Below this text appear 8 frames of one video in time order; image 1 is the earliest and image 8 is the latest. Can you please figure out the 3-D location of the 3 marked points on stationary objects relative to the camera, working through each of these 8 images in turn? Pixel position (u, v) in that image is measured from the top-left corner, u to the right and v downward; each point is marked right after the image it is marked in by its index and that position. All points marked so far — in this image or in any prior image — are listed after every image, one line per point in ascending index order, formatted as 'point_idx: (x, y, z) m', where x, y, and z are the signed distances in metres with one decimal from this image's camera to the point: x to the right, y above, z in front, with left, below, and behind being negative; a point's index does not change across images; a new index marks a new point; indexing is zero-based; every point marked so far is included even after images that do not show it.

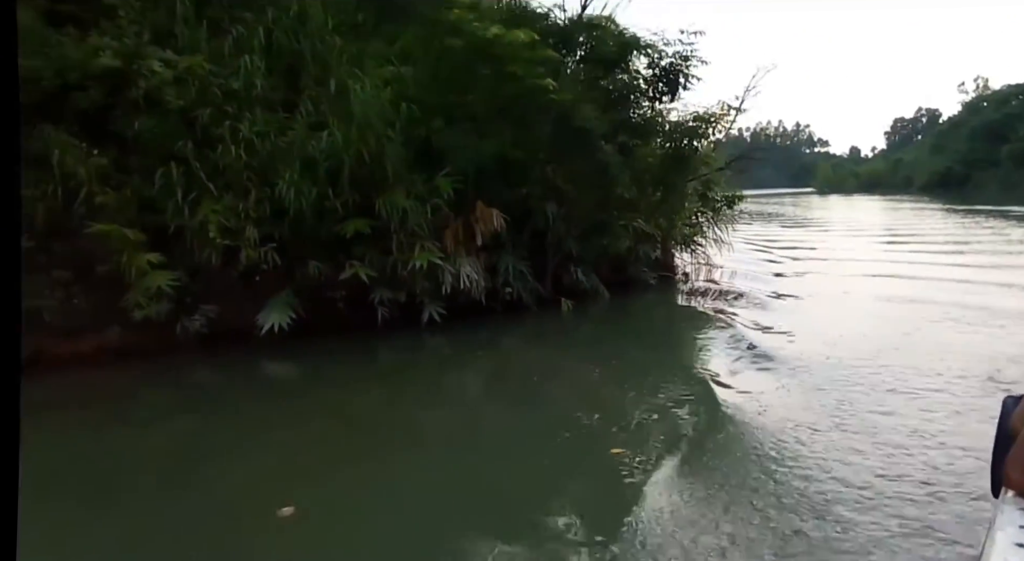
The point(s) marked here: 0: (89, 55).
0: (-2.0, +1.0, +2.9) m
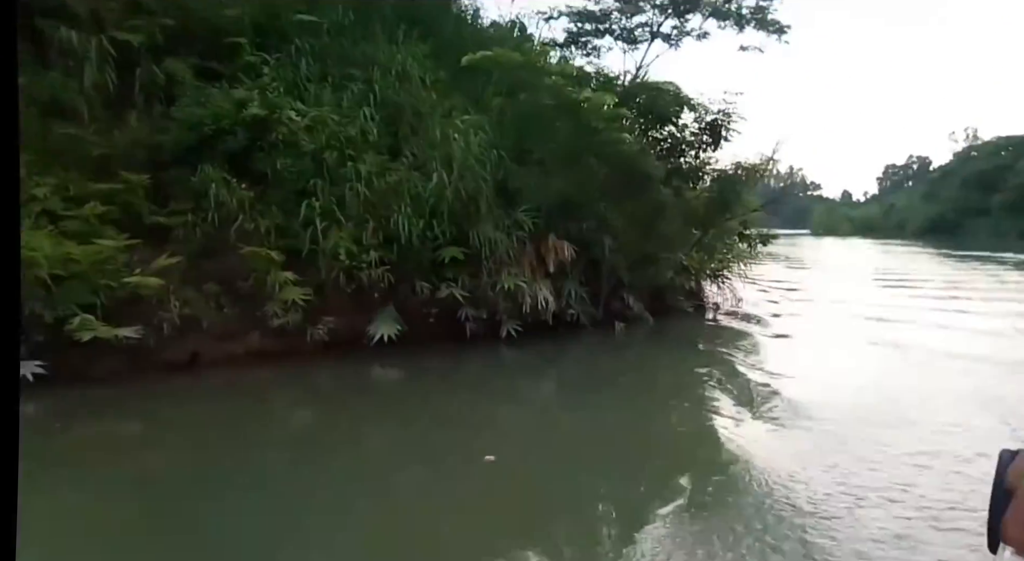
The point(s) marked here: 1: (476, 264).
0: (-1.5, +1.0, +3.5) m
1: (-0.2, +0.1, +3.9) m
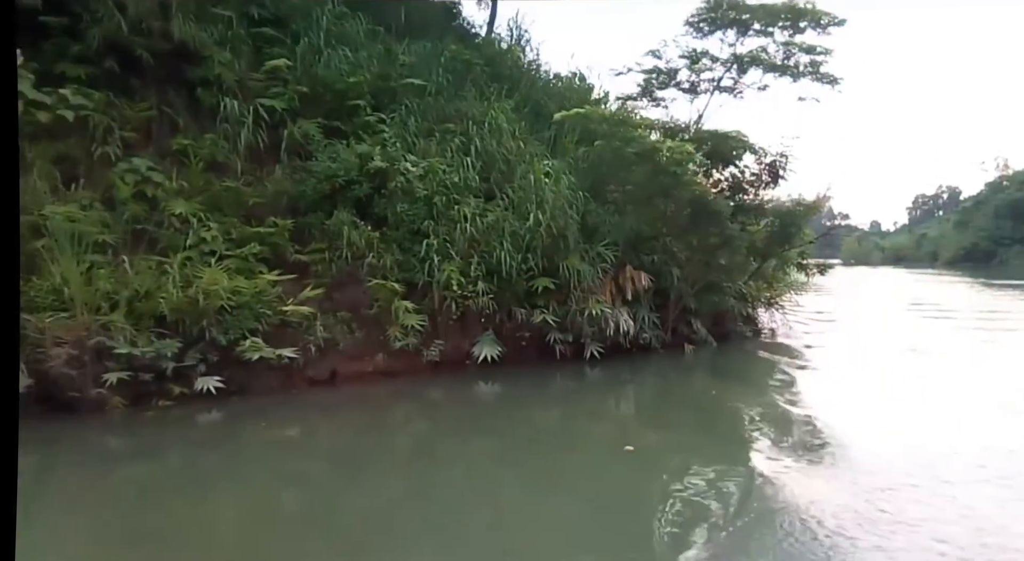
0: (-1.0, +0.8, +4.0) m
1: (+0.4, -0.1, +4.3) m
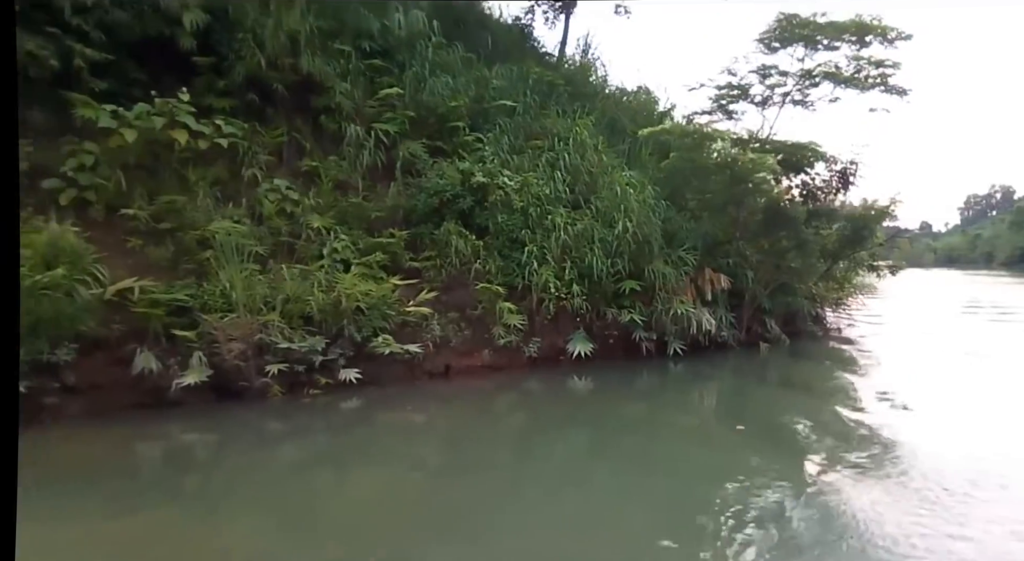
0: (-0.3, +0.7, +4.5) m
1: (+1.0, -0.1, +4.7) m
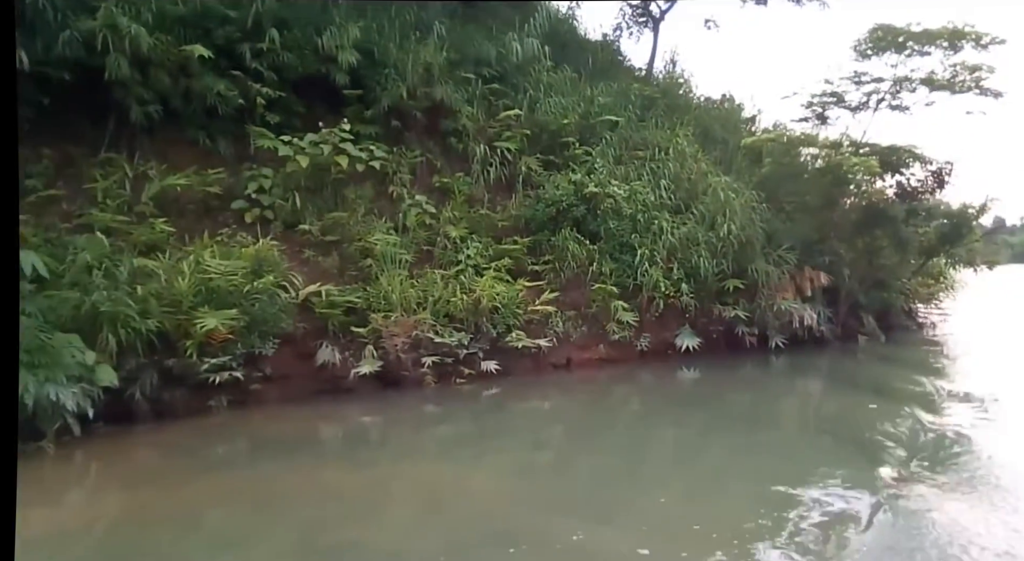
0: (+0.5, +0.7, +4.9) m
1: (+1.9, -0.1, +5.0) m
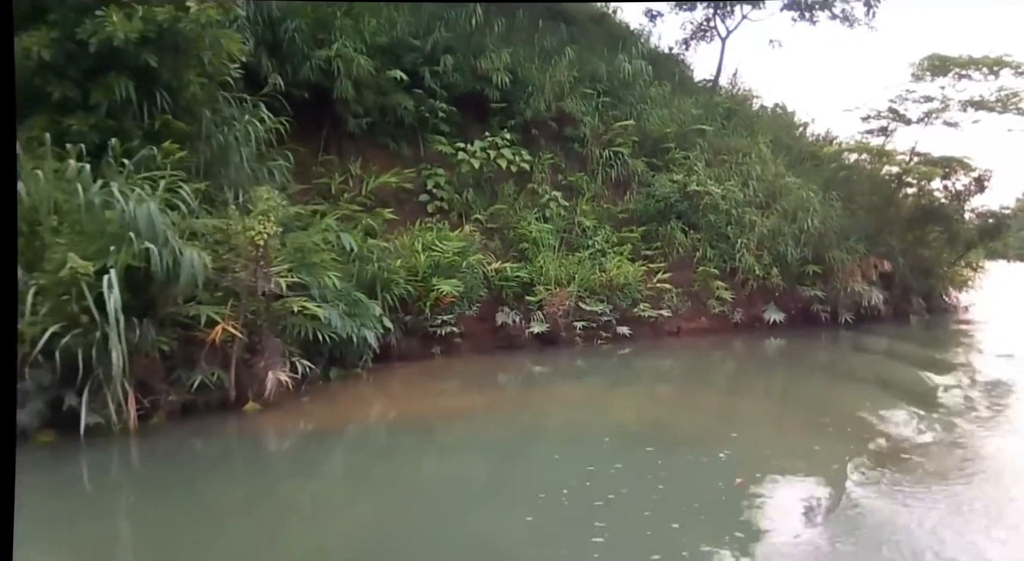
0: (+1.6, +0.9, +5.9) m
1: (+3.0, +0.1, +6.0) m
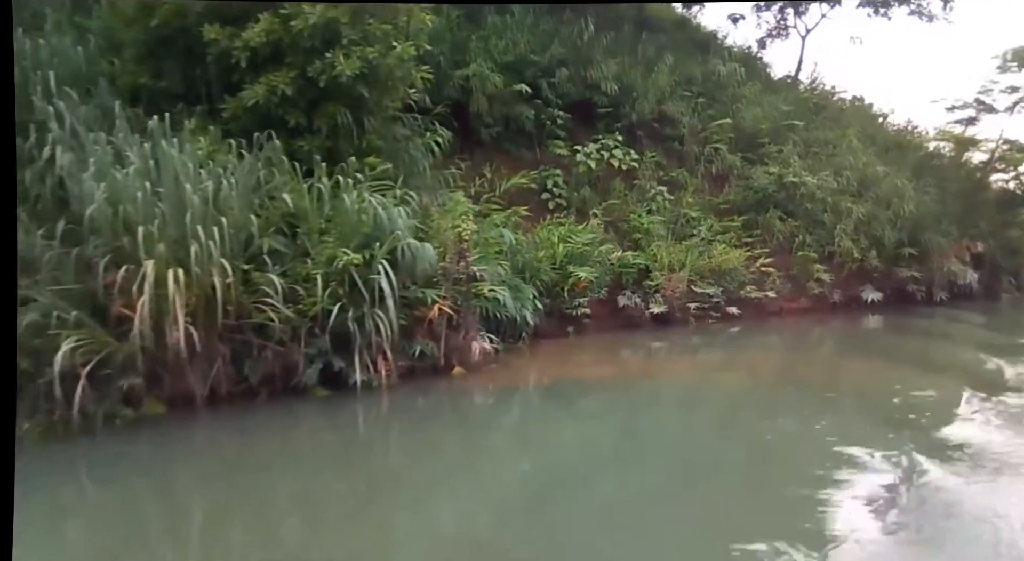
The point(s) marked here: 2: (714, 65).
0: (+2.7, +1.0, +6.4) m
1: (+4.1, +0.2, +6.3) m
2: (+2.0, +2.2, +6.3) m
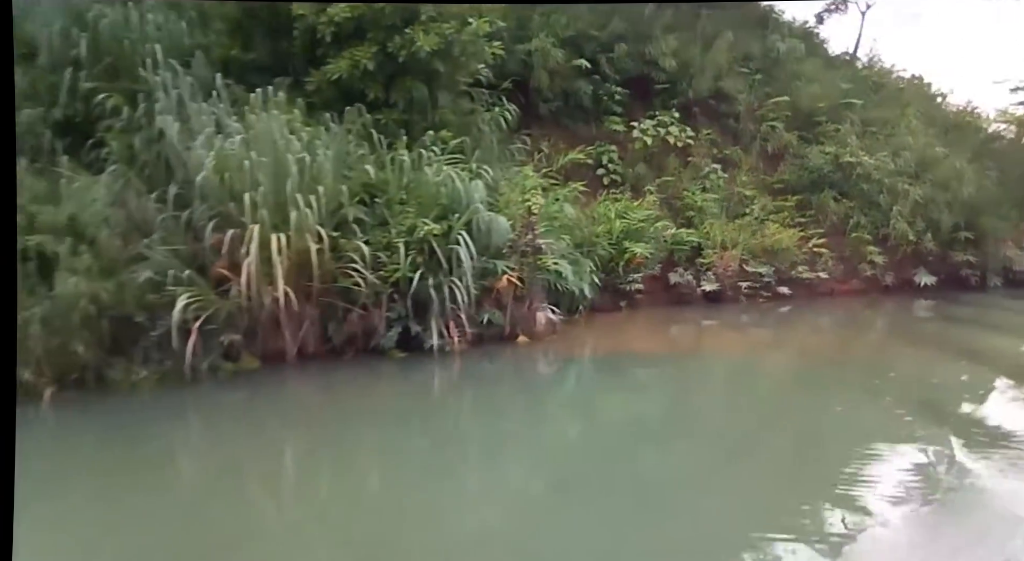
0: (+3.3, +1.2, +6.3) m
1: (+4.6, +0.4, +6.3) m
2: (+2.6, +2.4, +6.2) m
